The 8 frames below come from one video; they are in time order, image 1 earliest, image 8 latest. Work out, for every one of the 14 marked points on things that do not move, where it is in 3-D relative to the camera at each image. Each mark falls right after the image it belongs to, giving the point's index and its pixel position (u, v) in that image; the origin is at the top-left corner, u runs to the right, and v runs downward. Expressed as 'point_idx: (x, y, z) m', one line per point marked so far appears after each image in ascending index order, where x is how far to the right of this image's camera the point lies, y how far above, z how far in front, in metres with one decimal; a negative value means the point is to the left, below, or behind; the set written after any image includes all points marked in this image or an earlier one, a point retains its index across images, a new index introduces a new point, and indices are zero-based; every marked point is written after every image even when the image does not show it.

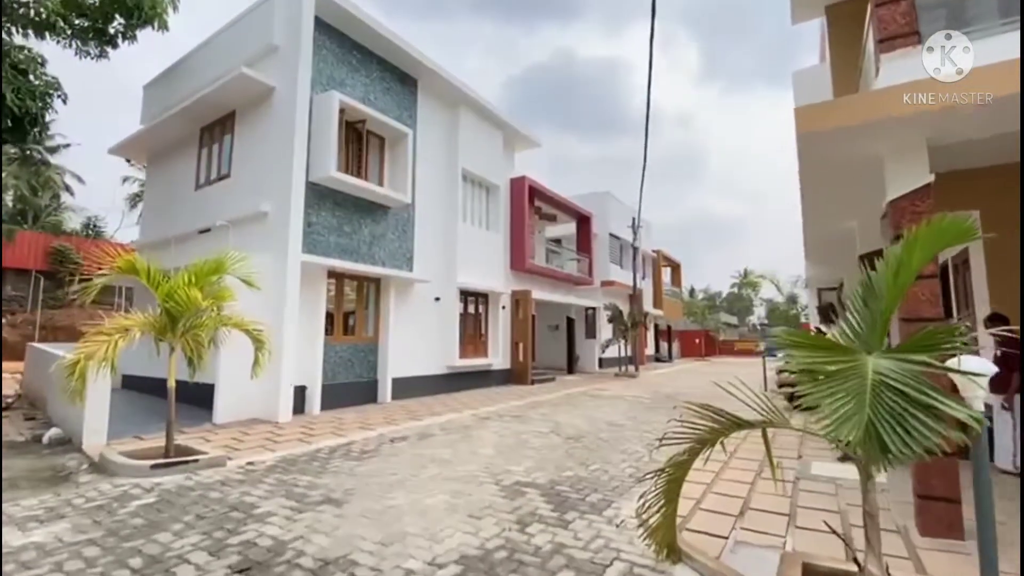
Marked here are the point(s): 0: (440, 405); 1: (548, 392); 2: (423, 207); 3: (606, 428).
0: (-1.5, -2.4, +9.8) m
1: (+0.9, -2.7, +12.3) m
2: (-2.1, +1.9, +11.2) m
3: (+1.5, -2.2, +7.4) m
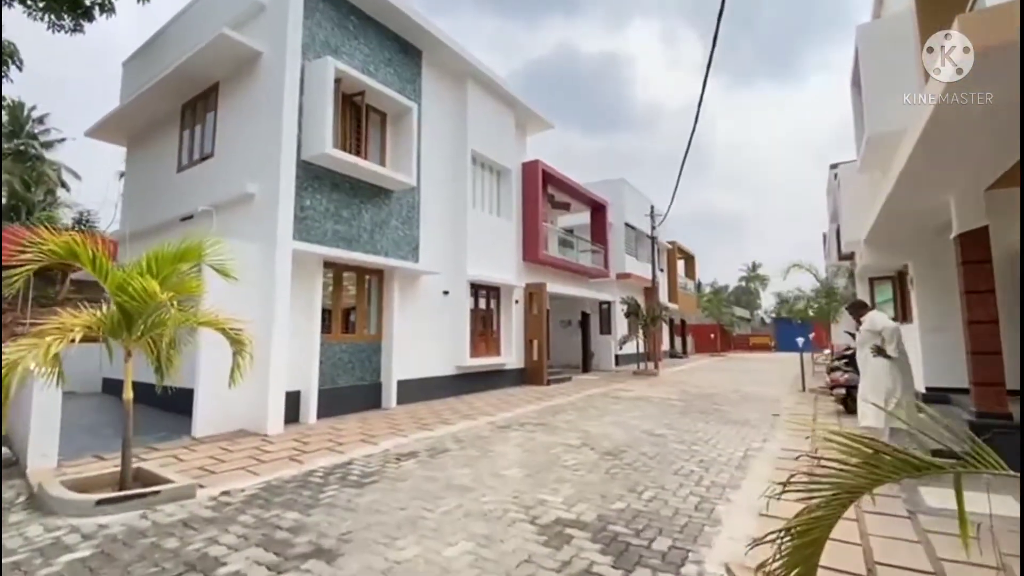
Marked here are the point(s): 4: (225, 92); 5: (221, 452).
0: (-1.1, -2.2, +8.8) m
1: (+1.3, -2.5, +11.3) m
2: (-1.8, +2.1, +10.1) m
3: (+1.8, -2.1, +6.4) m
4: (-5.0, +3.4, +8.3) m
5: (-3.5, -2.0, +5.7) m
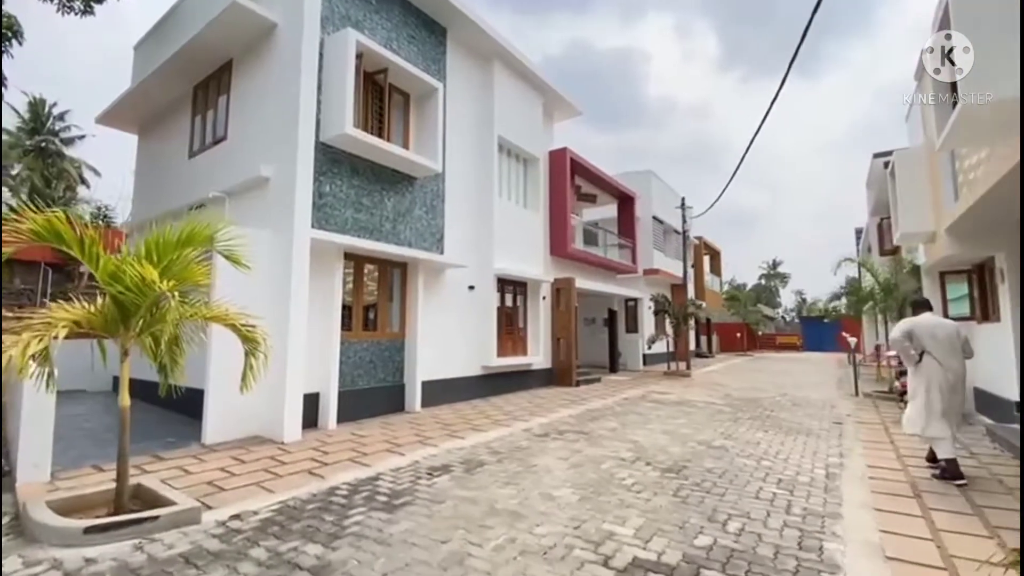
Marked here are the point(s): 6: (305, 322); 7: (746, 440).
0: (-0.6, -2.1, +8.2) m
1: (+1.9, -2.4, +10.5) m
2: (-1.1, +2.2, +9.5) m
3: (+2.3, -2.0, +5.7) m
4: (-4.4, +3.5, +7.7) m
5: (-3.0, -1.9, +5.1) m
6: (-2.7, -0.4, +6.2) m
7: (+3.2, -2.1, +6.4) m
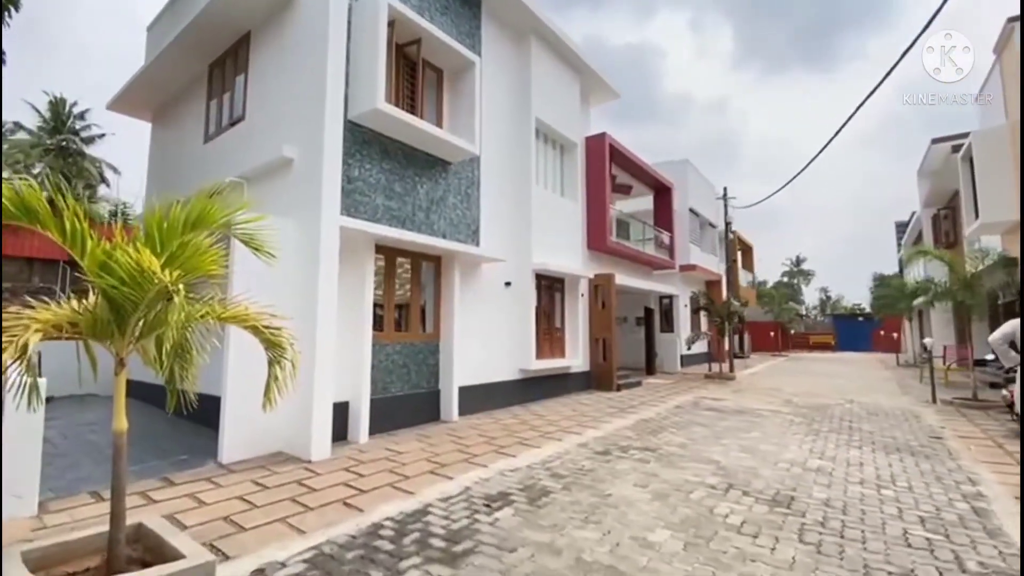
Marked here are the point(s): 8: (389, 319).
0: (+0.2, -2.1, +7.4) m
1: (+2.7, -2.3, +9.6) m
2: (-0.4, +2.3, +8.7) m
3: (+3.0, -1.9, +4.8) m
4: (-3.7, +3.6, +6.9) m
5: (-2.3, -1.8, +4.3) m
6: (-2.0, -0.4, +5.4) m
7: (+3.8, -2.0, +5.5) m
8: (-1.7, -0.4, +6.7) m
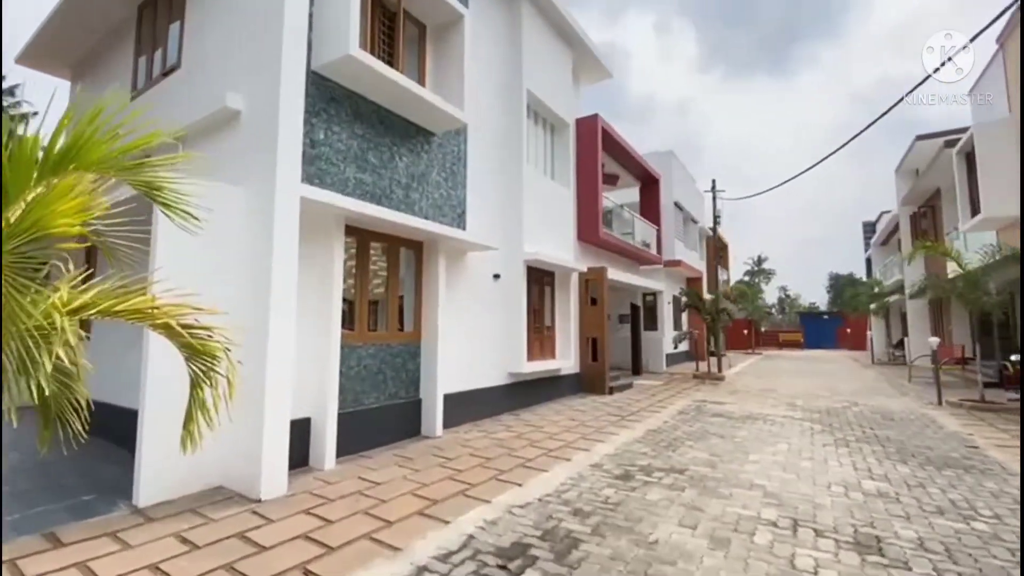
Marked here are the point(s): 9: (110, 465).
0: (+0.1, -2.0, +6.3) m
1: (+2.5, -2.2, +8.8) m
2: (-0.5, +2.4, +7.6) m
3: (+3.0, -1.8, +4.0) m
4: (-3.7, +3.7, +5.6) m
5: (-2.2, -1.7, +3.1) m
6: (-2.0, -0.3, +4.3) m
7: (+3.9, -1.9, +4.7) m
8: (-1.8, -0.3, +5.6) m
9: (-3.8, -1.7, +4.6) m
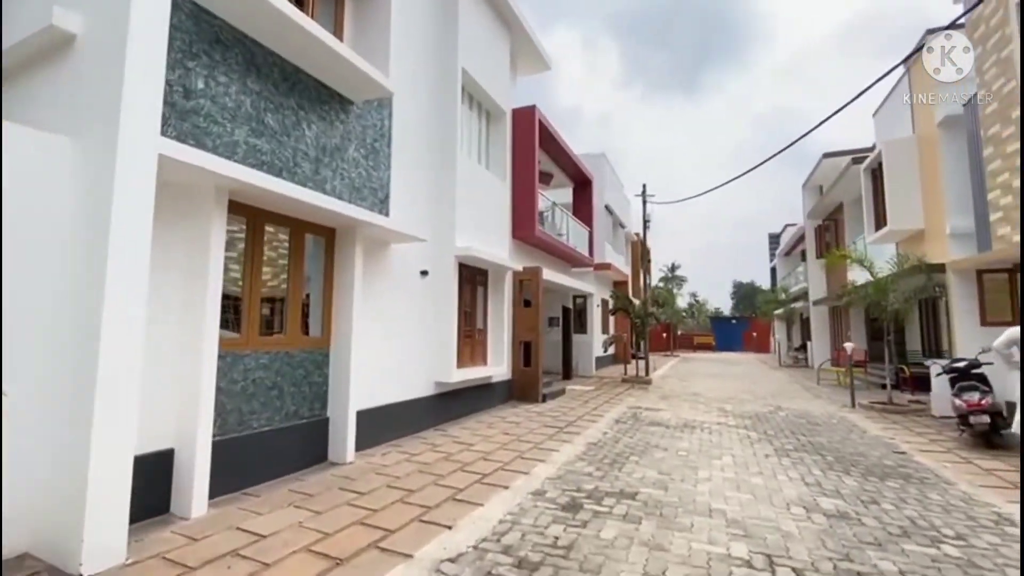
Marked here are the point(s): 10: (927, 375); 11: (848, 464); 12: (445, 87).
0: (-0.8, -2.0, +5.5) m
1: (+1.2, -2.2, +8.3) m
2: (-1.5, +2.4, +6.6) m
3: (+2.5, -1.9, +3.6) m
4: (-4.3, +3.8, +4.2) m
5: (-2.5, -1.6, +2.0) m
6: (-2.4, -0.2, +3.1) m
7: (+3.2, -2.0, +4.5) m
8: (-2.4, -0.3, +4.5) m
9: (-4.4, -1.6, +3.1) m
10: (+9.5, -2.0, +10.9) m
11: (+3.9, -2.0, +5.6) m
12: (-1.0, +3.1, +7.4) m
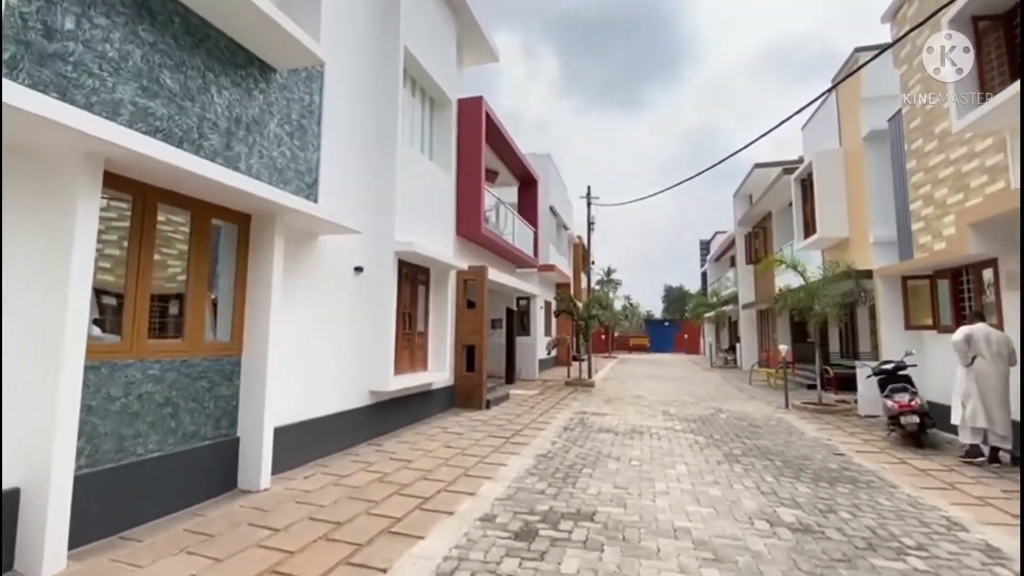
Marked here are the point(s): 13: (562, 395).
0: (-1.3, -1.9, +4.9) m
1: (+0.3, -2.2, +7.9) m
2: (-2.1, +2.5, +5.9) m
3: (+2.2, -1.9, +3.4) m
4: (-4.6, +3.9, +3.2) m
5: (-2.6, -1.6, +1.1) m
6: (-2.7, -0.2, +2.3) m
7: (+2.7, -2.0, +4.4) m
8: (-2.9, -0.2, +3.6) m
9: (-4.6, -1.5, +2.1) m
10: (+8.2, -2.1, +11.6) m
11: (+3.3, -2.1, +5.5) m
12: (-1.8, +3.1, +6.8) m
13: (+1.2, -2.6, +11.4) m
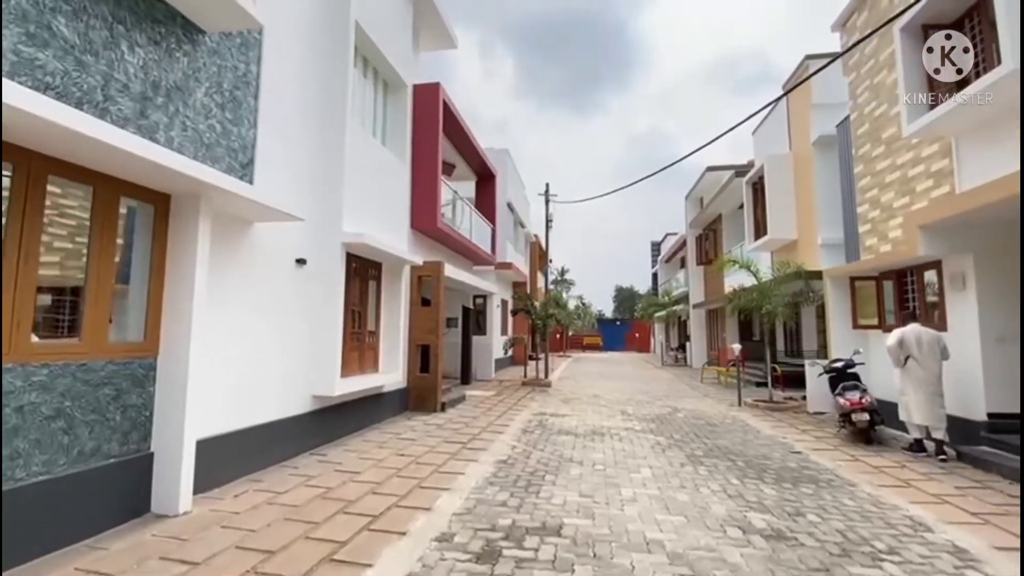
0: (-1.7, -1.9, +4.4) m
1: (-0.4, -2.2, +7.5) m
2: (-2.6, +2.5, +5.3) m
3: (+1.9, -1.9, +3.2) m
4: (-4.8, +3.9, +2.4) m
5: (-2.6, -1.5, +0.5) m
6: (-2.8, -0.1, +1.7) m
7: (+2.4, -2.0, +4.3) m
8: (-3.1, -0.1, +3.0) m
9: (-4.7, -1.4, +1.2) m
10: (+7.1, -2.1, +11.9) m
11: (+2.8, -2.1, +5.5) m
12: (-2.3, +3.2, +6.2) m
13: (+0.2, -2.5, +11.1) m
